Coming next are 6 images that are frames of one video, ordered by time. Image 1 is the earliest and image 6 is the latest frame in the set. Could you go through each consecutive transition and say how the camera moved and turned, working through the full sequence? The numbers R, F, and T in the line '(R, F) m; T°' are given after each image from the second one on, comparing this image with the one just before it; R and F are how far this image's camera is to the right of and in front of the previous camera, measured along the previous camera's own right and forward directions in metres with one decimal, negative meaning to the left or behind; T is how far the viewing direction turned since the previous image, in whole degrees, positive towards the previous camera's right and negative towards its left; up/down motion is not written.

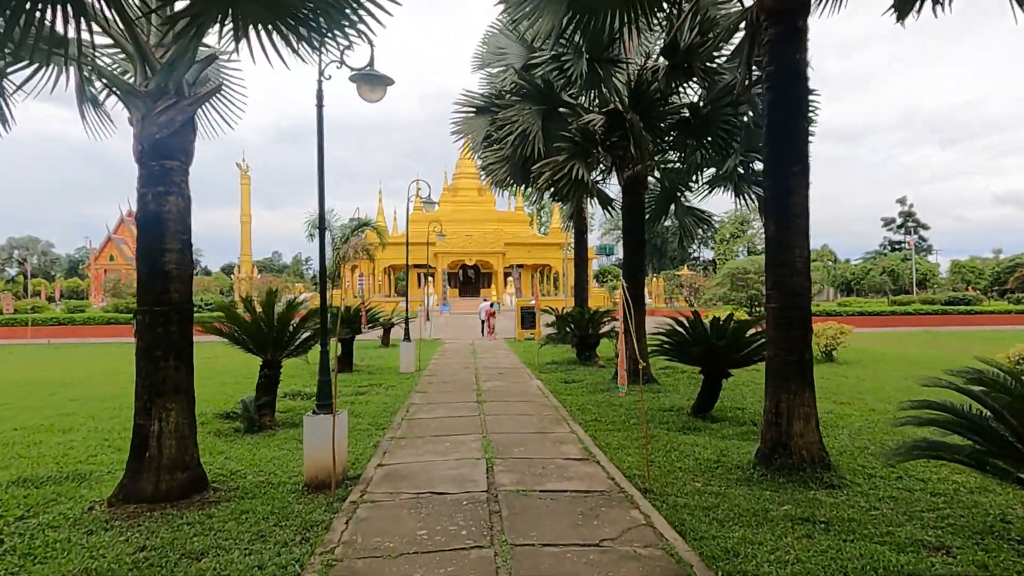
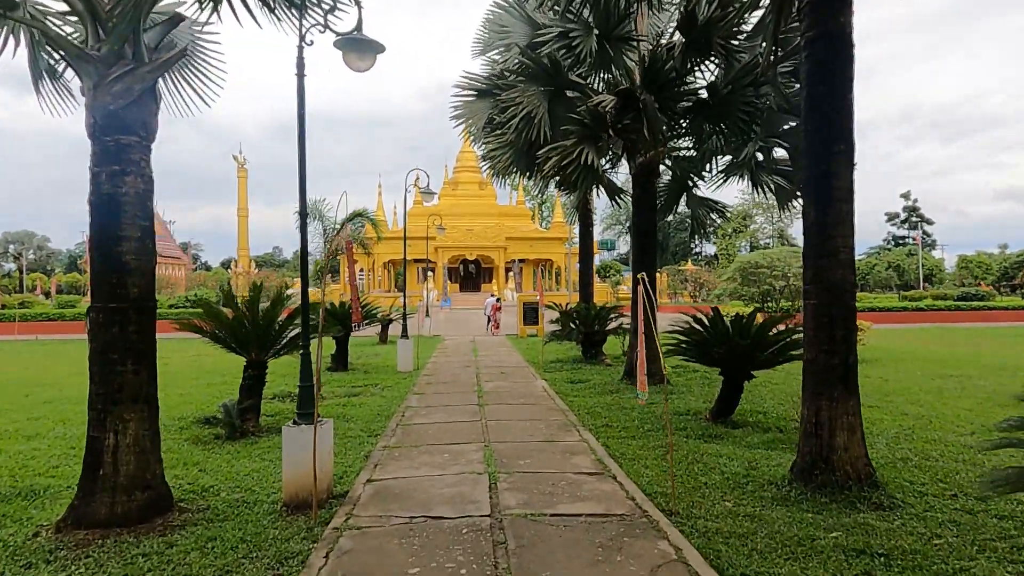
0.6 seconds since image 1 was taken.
(0.0, +0.6) m; 0°
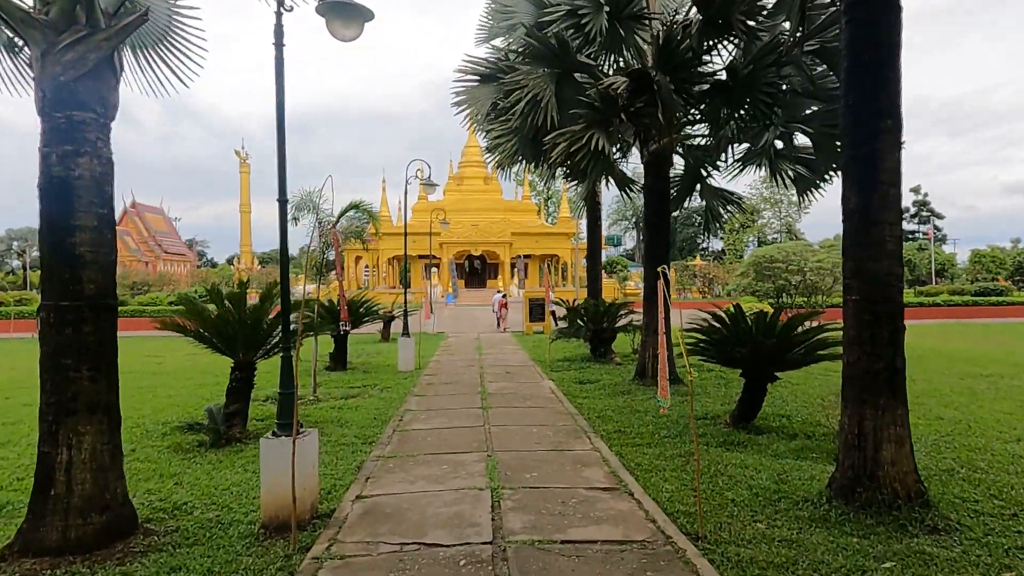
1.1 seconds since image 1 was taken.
(0.0, +0.5) m; -1°
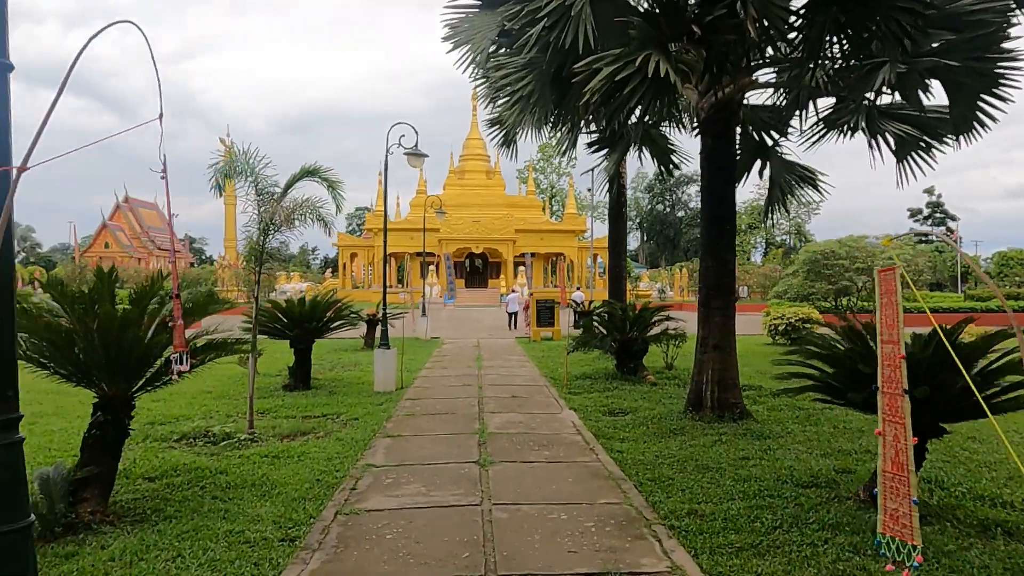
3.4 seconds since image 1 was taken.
(-0.1, +2.4) m; 0°
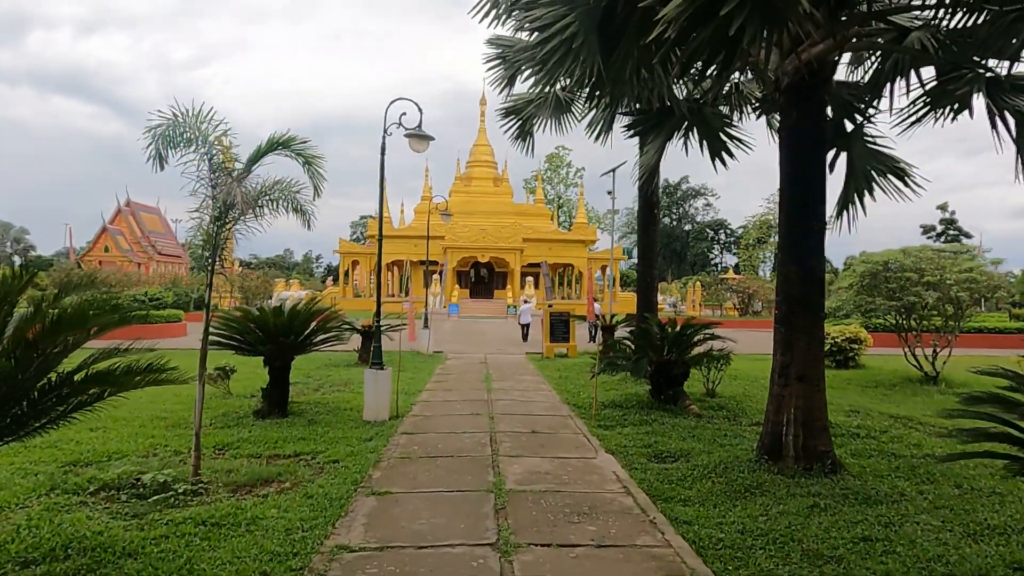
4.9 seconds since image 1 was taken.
(-0.2, +1.5) m; 0°
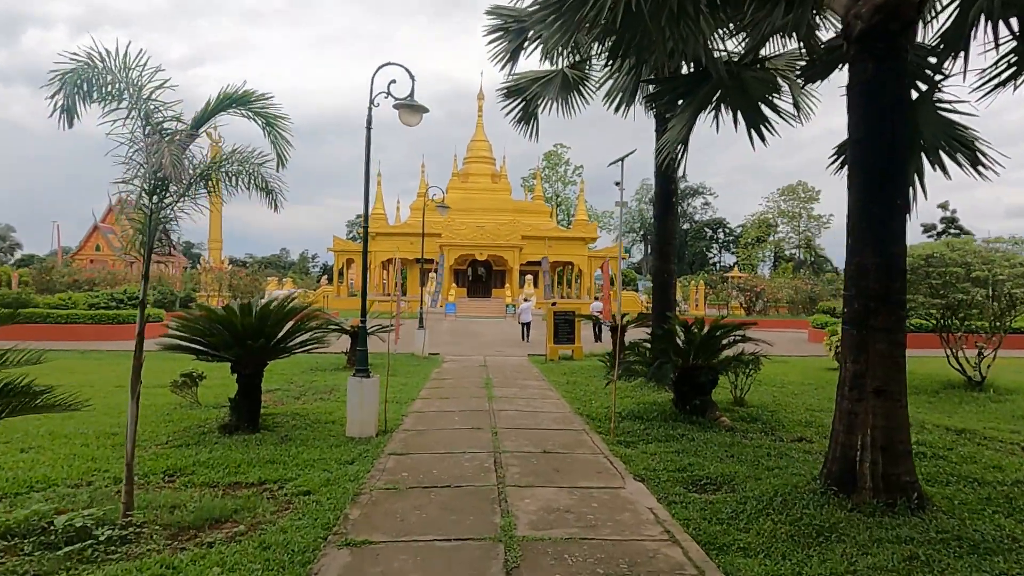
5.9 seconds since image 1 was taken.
(-0.1, +1.0) m; 0°
